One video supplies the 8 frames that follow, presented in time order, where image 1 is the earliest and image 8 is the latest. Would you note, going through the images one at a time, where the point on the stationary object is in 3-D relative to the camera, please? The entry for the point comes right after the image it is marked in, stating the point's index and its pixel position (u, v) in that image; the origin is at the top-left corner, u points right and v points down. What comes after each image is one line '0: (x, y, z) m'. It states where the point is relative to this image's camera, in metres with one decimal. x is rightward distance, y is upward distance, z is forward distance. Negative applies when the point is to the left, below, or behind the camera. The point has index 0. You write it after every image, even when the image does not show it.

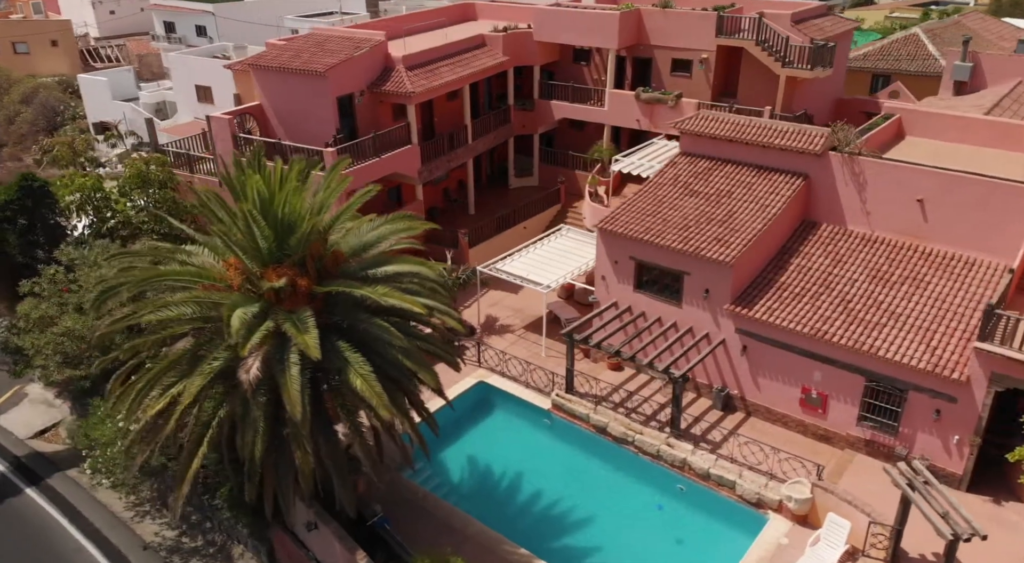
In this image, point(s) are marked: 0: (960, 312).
0: (+10.8, -0.8, +17.8) m
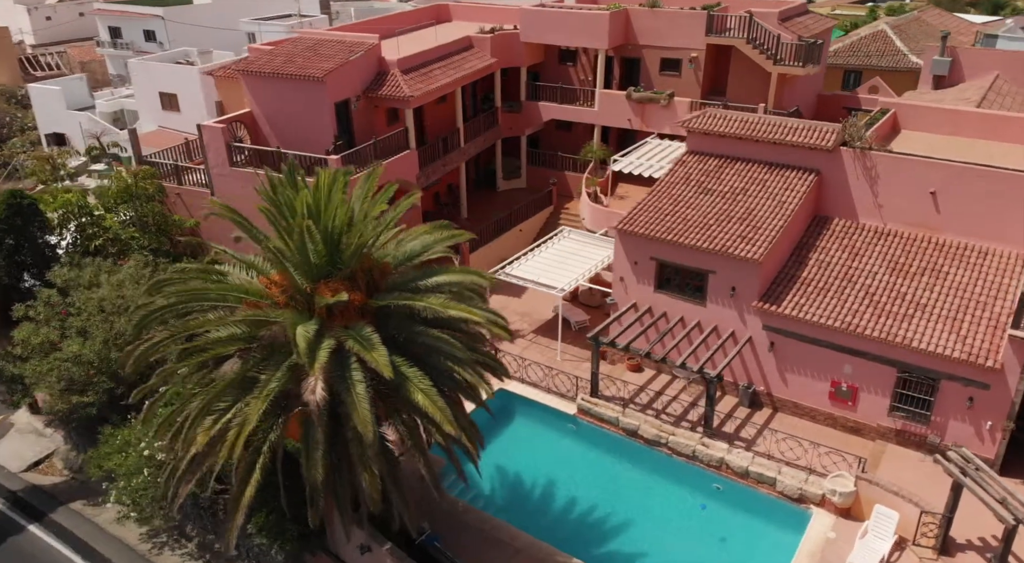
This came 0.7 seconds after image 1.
0: (+11.6, -0.5, +18.2) m
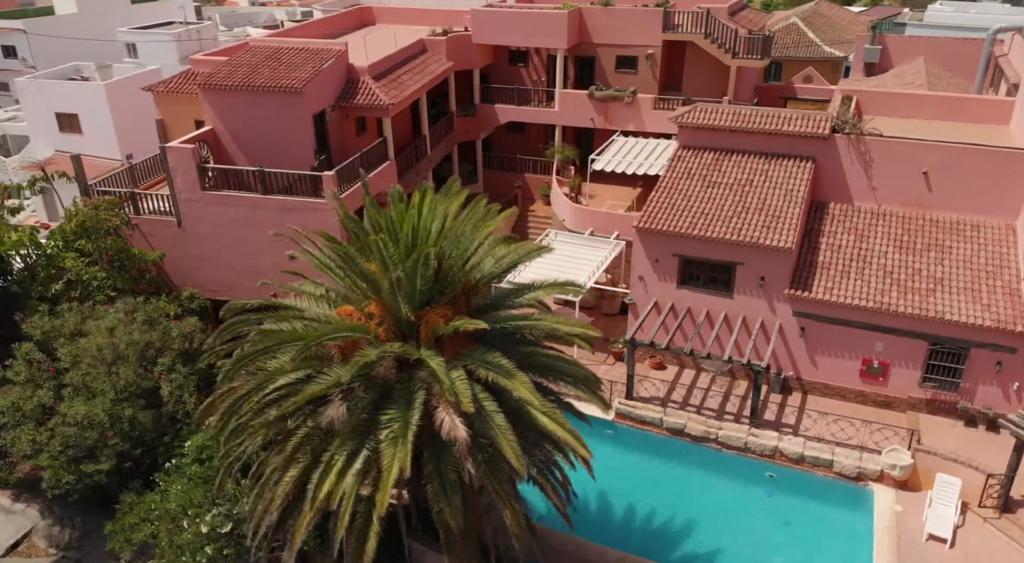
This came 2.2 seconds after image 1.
0: (+12.6, +0.2, +19.5) m
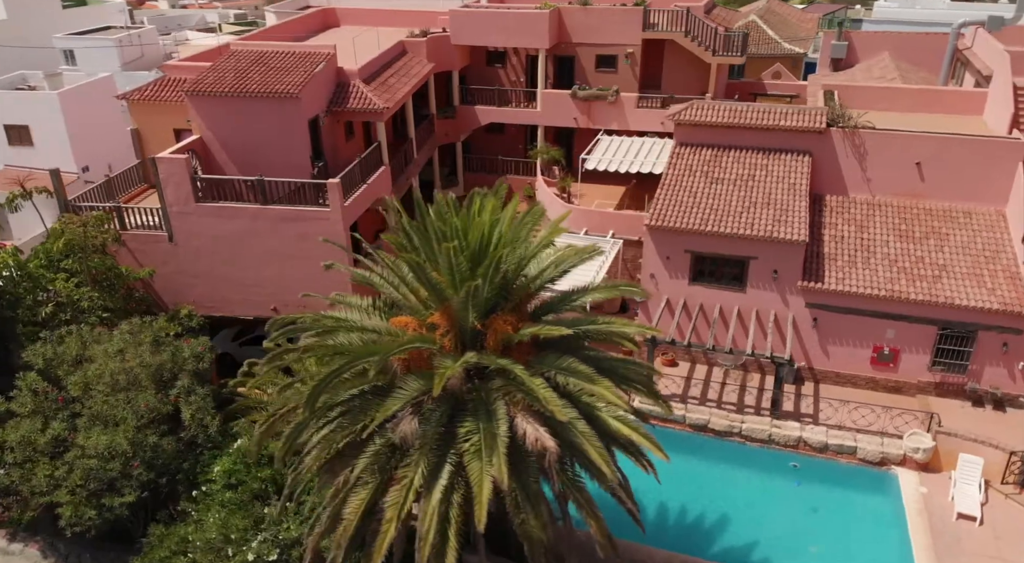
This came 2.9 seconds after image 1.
0: (+13.1, +0.7, +20.3) m
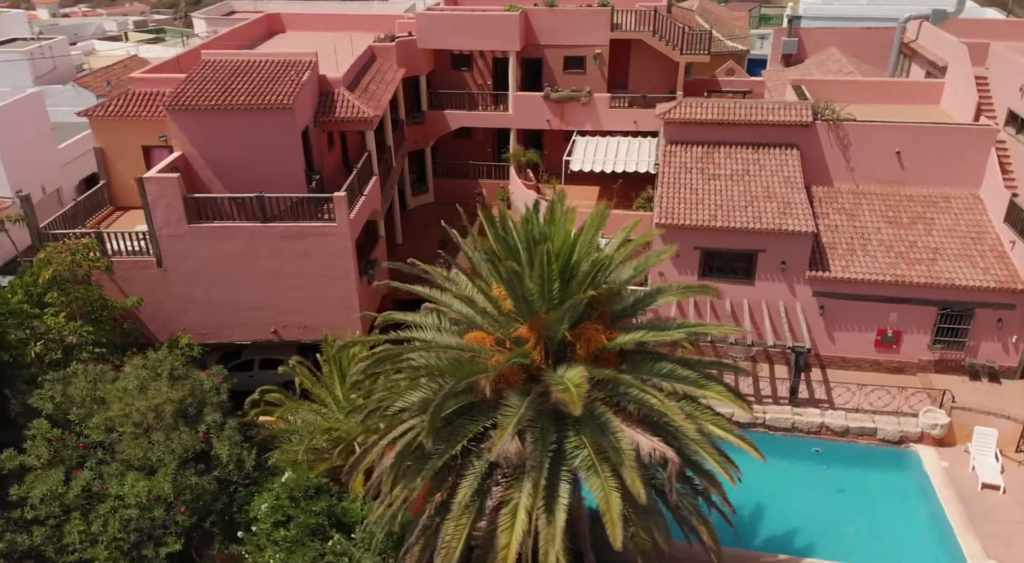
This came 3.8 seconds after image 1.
0: (+13.4, +1.2, +21.4) m
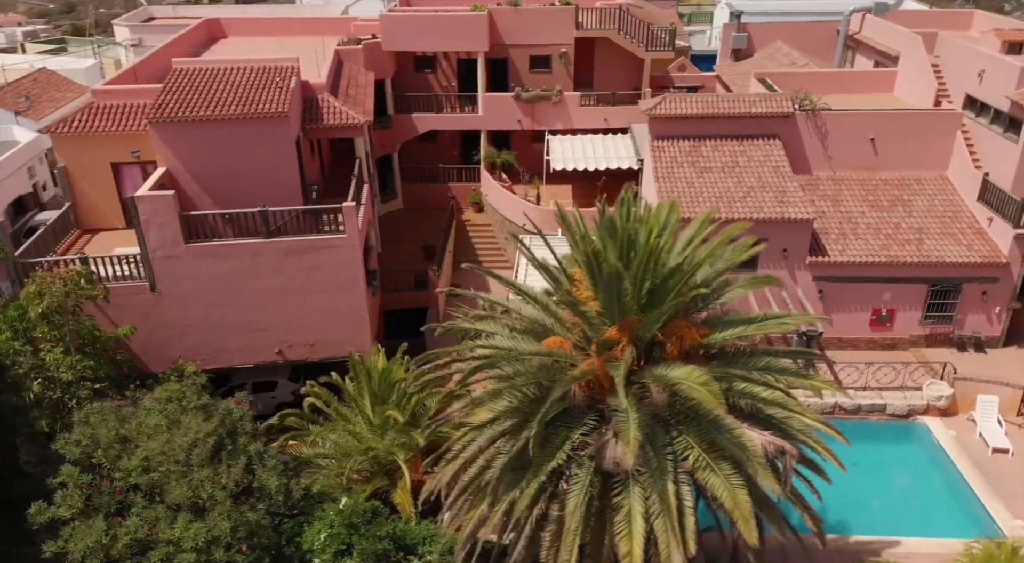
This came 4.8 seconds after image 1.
0: (+13.4, +2.0, +22.6) m
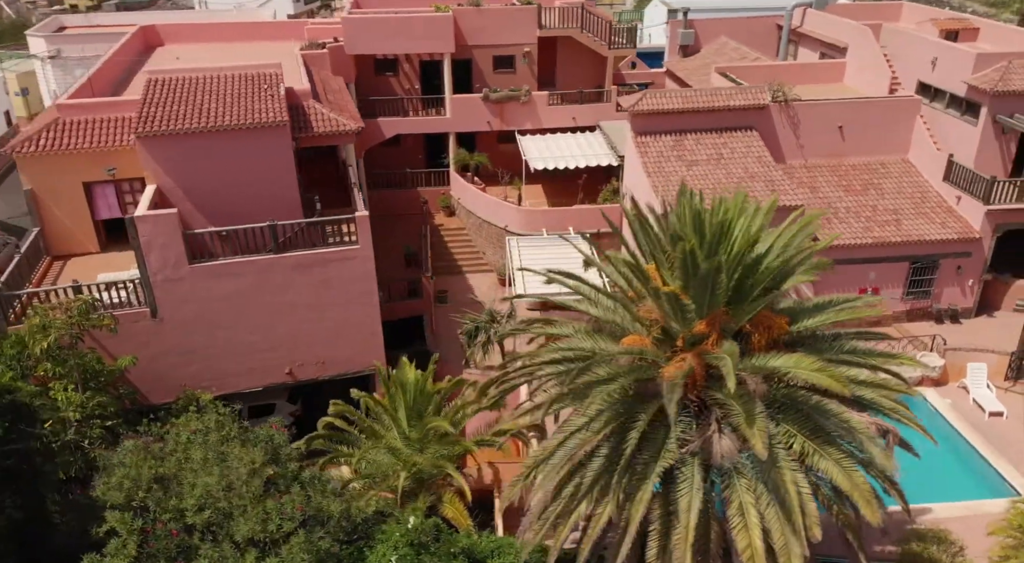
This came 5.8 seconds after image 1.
0: (+13.3, +2.7, +24.0) m
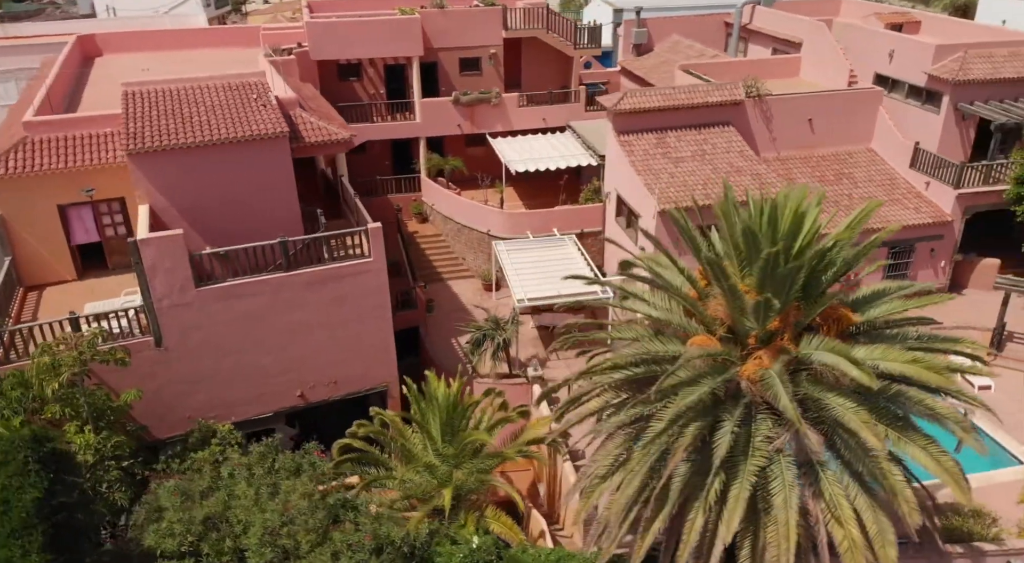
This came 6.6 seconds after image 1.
0: (+12.9, +3.3, +25.1) m
